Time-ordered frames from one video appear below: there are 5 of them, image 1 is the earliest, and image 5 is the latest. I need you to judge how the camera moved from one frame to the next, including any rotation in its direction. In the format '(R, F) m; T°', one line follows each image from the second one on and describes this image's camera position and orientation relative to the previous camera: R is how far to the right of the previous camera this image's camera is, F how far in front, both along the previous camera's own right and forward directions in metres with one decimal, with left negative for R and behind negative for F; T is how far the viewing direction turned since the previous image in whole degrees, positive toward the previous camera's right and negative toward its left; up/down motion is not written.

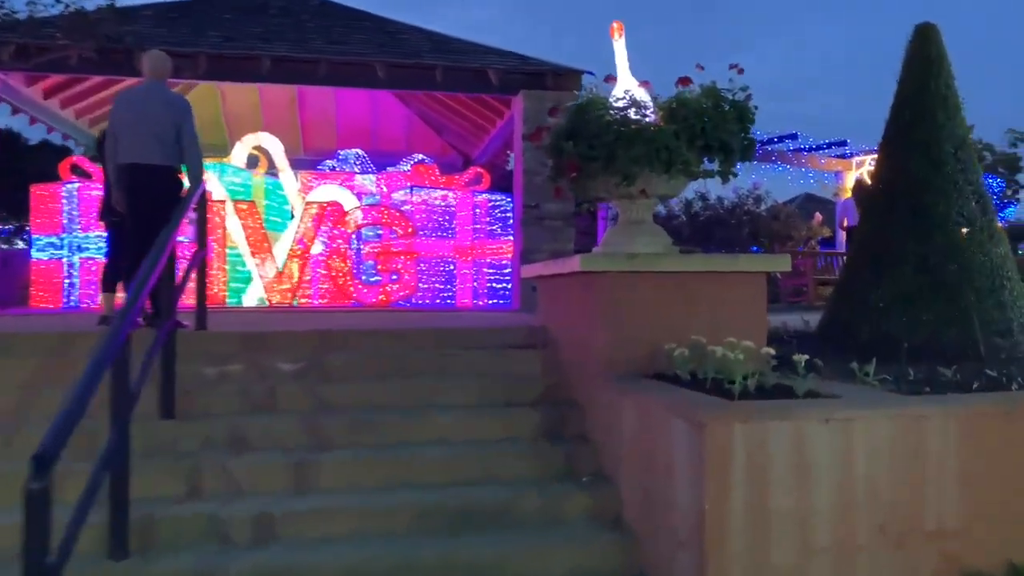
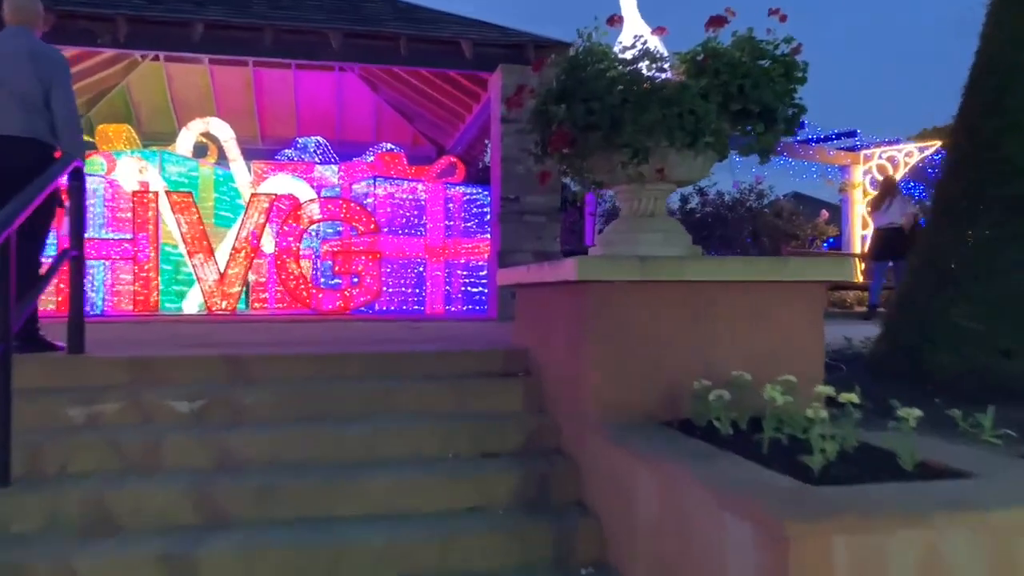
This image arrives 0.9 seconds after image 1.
(0.0, +1.3) m; +1°
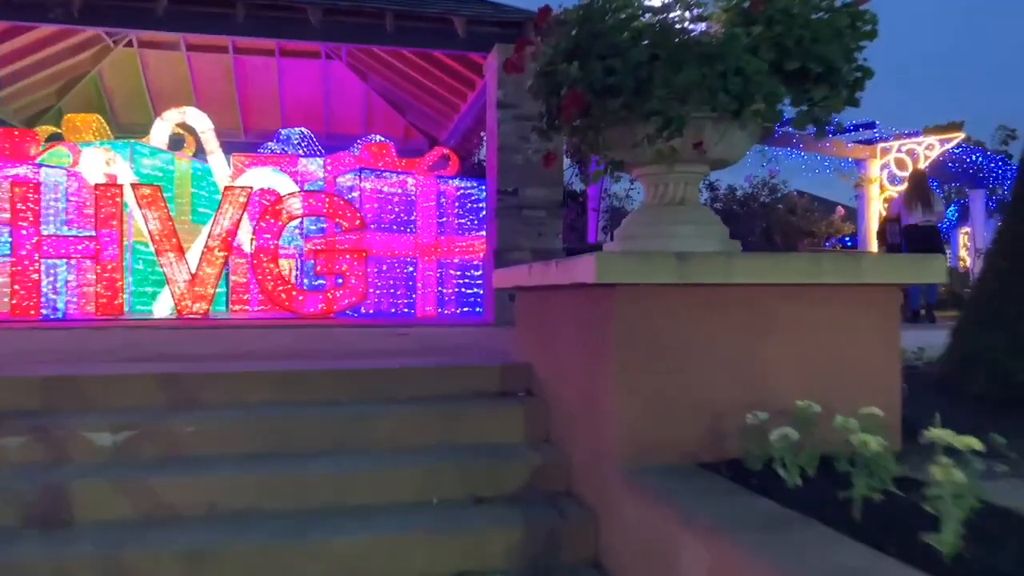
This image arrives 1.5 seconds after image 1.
(0.0, +0.7) m; 0°
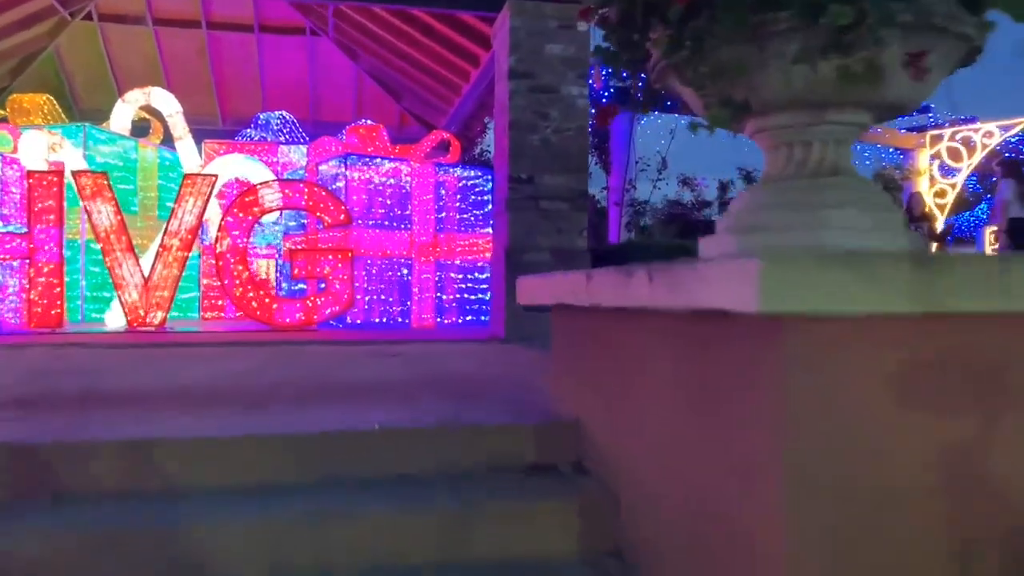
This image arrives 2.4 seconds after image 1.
(-0.1, +1.3) m; 0°
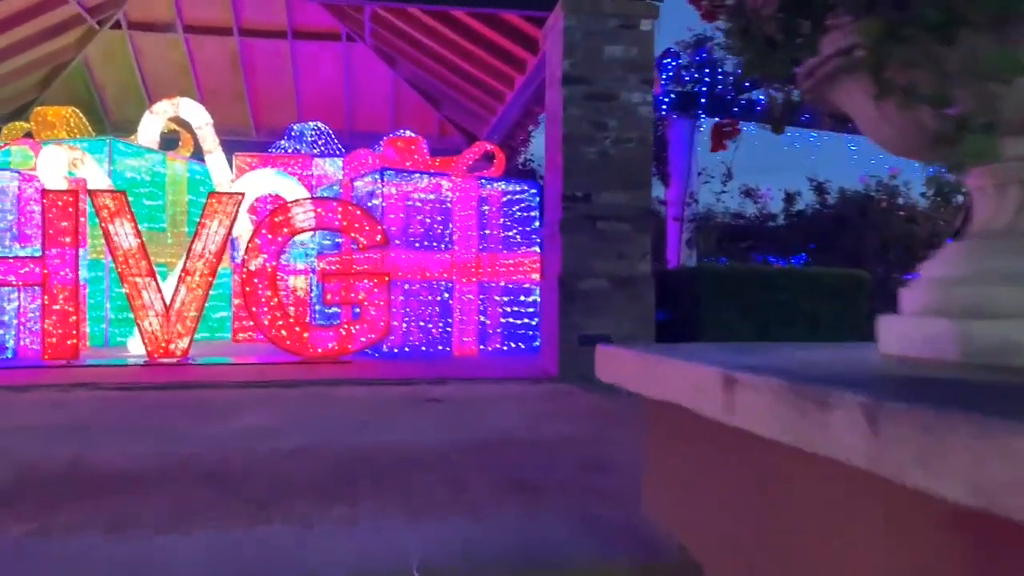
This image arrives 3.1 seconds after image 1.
(-0.1, +0.7) m; -3°
